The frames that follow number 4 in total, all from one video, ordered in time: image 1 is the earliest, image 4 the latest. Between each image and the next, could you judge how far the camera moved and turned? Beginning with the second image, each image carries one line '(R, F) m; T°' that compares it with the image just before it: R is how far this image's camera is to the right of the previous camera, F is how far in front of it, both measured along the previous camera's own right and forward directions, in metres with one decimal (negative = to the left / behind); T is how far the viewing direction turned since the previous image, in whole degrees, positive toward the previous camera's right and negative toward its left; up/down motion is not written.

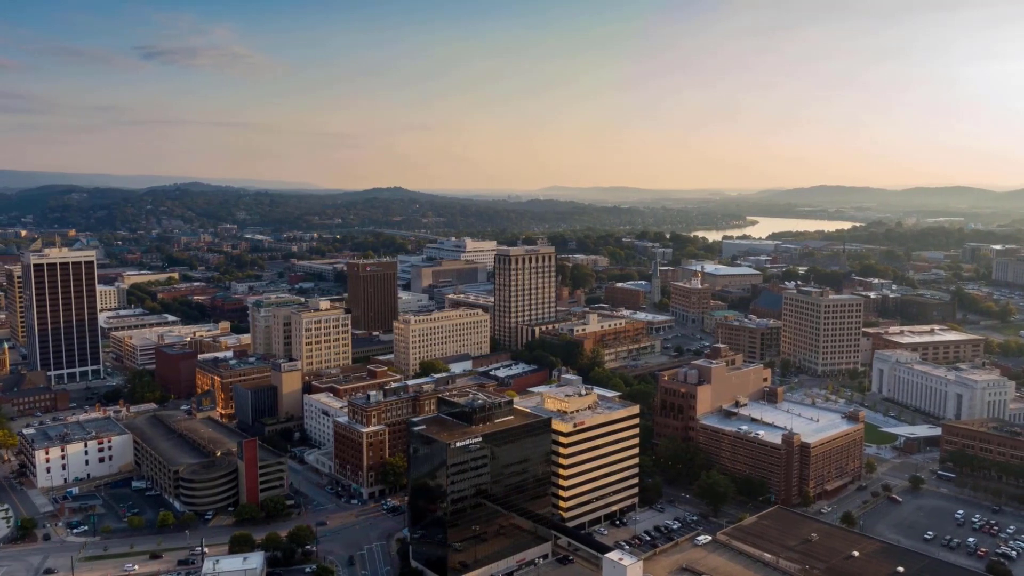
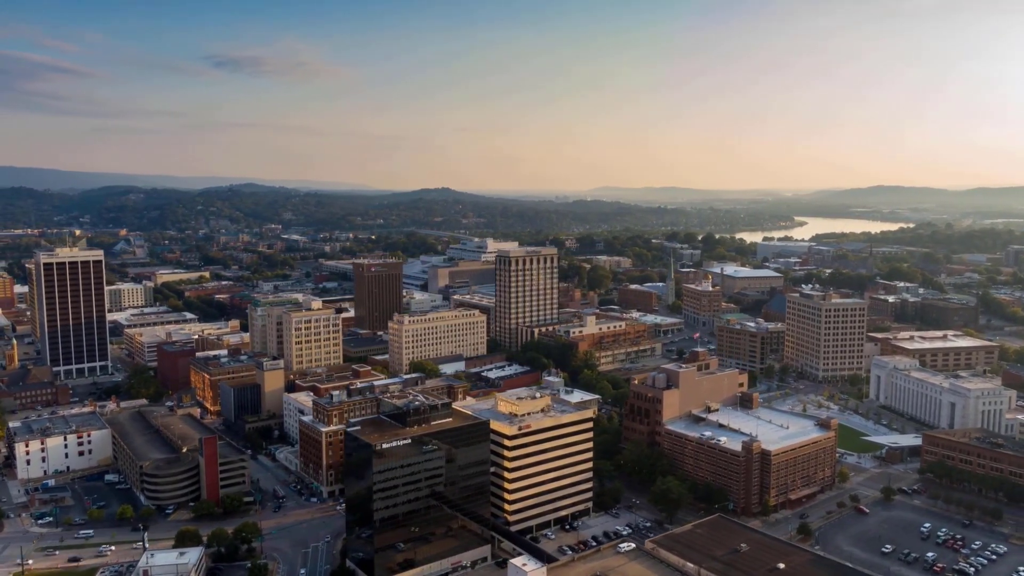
(+5.3, +0.3) m; -4°
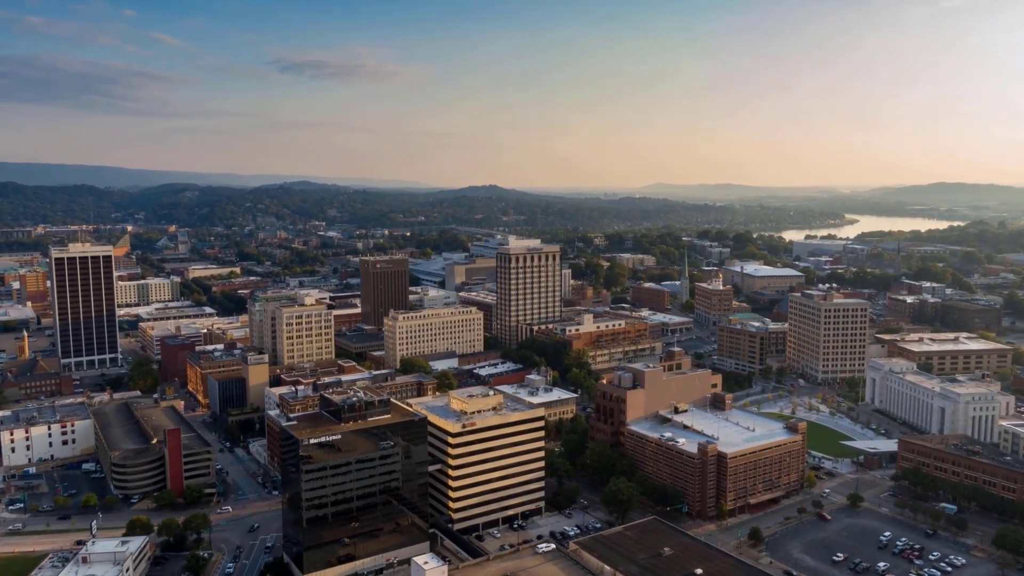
(+5.3, +0.3) m; -4°
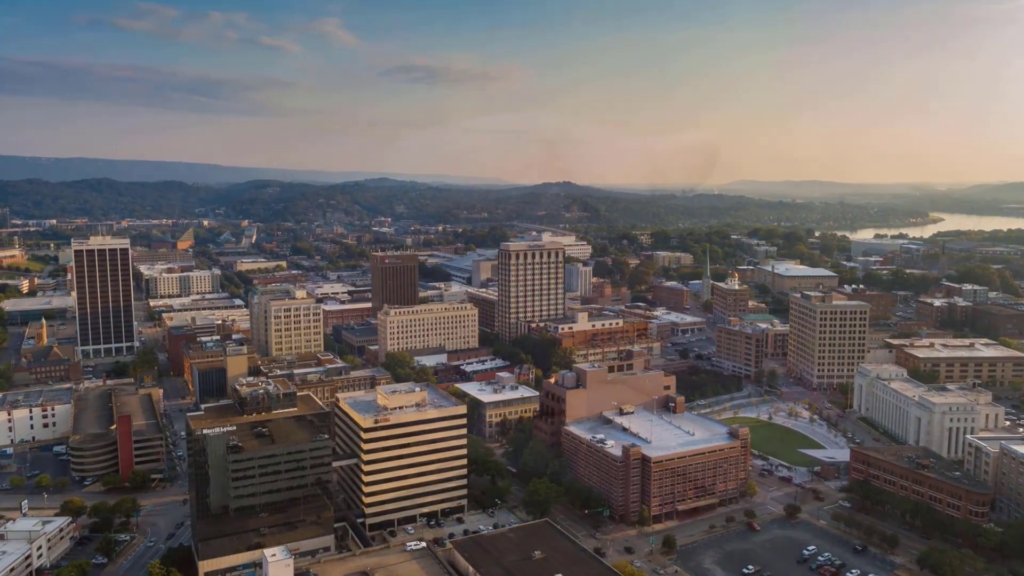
(+8.3, +0.7) m; -6°
